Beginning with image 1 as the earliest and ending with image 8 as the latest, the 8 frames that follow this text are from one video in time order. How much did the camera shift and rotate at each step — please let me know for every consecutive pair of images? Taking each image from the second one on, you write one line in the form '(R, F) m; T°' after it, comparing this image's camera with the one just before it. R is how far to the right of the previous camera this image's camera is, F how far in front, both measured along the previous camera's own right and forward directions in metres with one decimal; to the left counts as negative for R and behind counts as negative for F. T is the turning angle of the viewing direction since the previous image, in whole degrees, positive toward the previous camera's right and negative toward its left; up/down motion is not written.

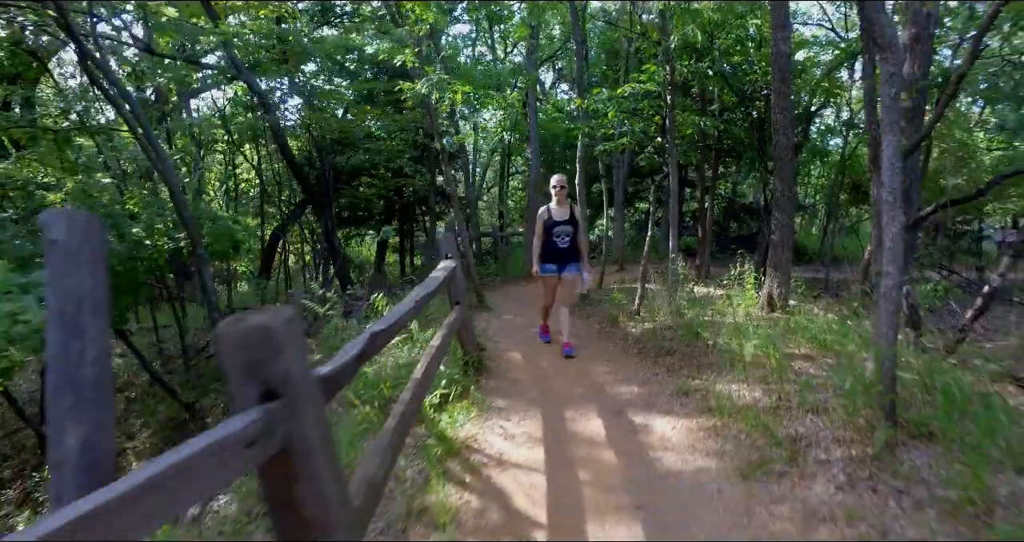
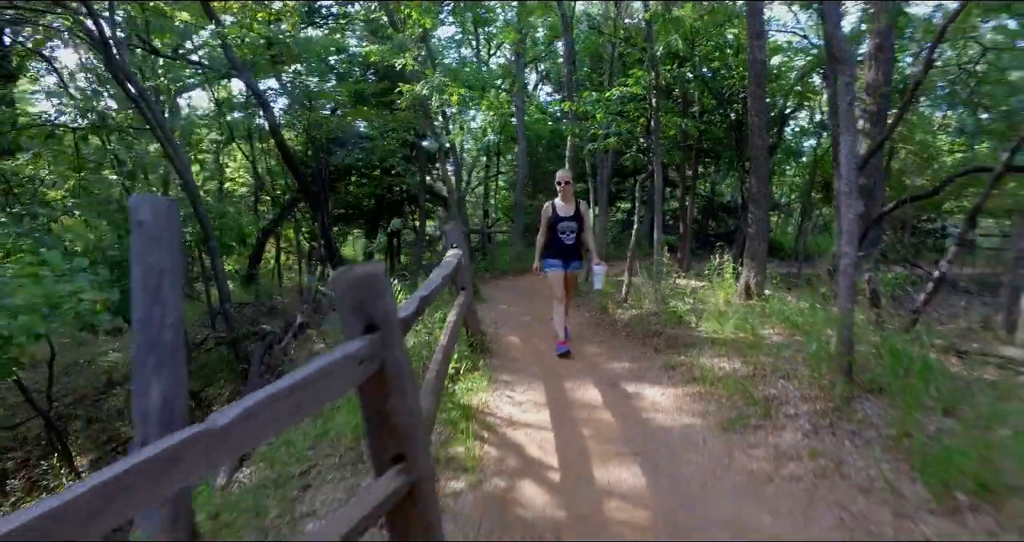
(-0.2, -0.5) m; +2°
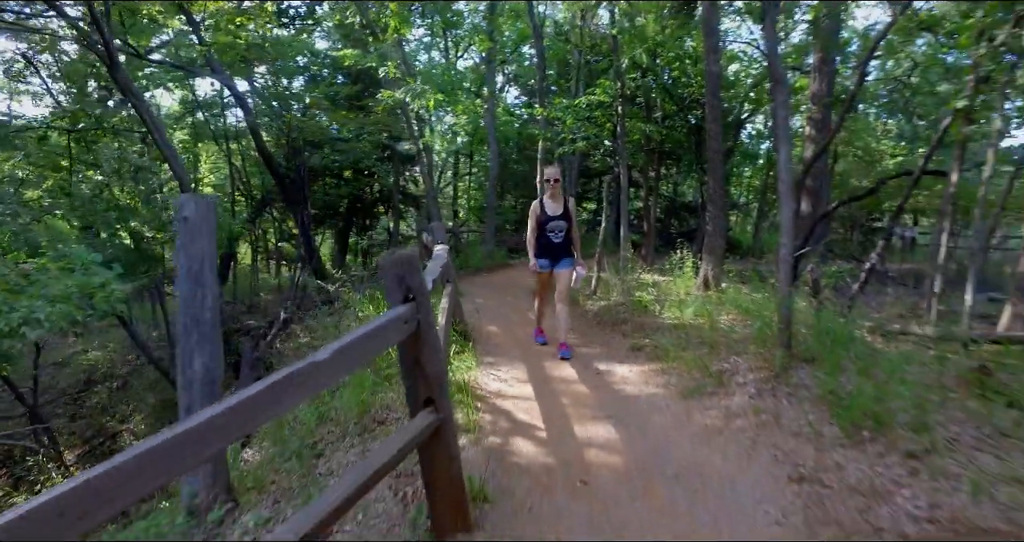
(-0.2, -0.6) m; +3°
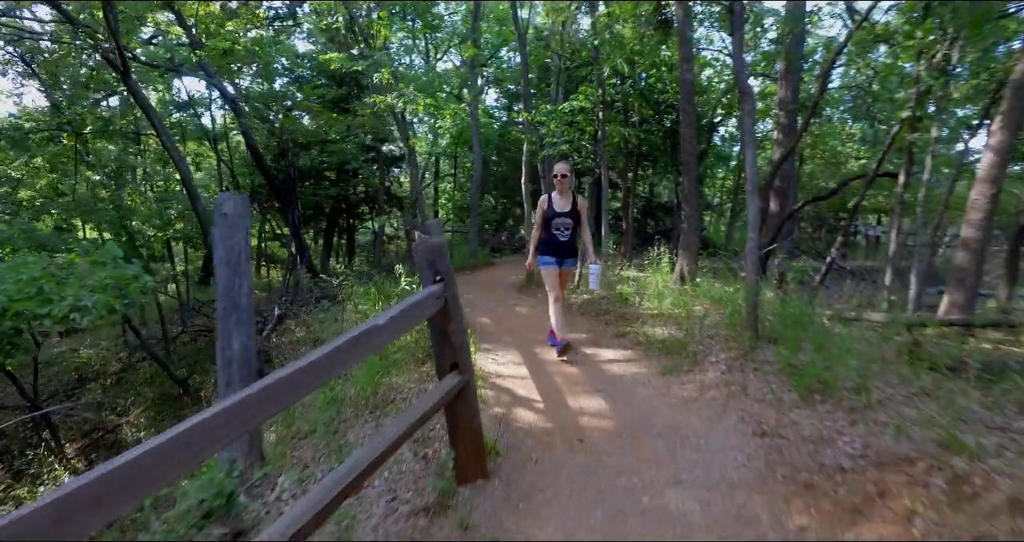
(-0.2, -0.5) m; +2°
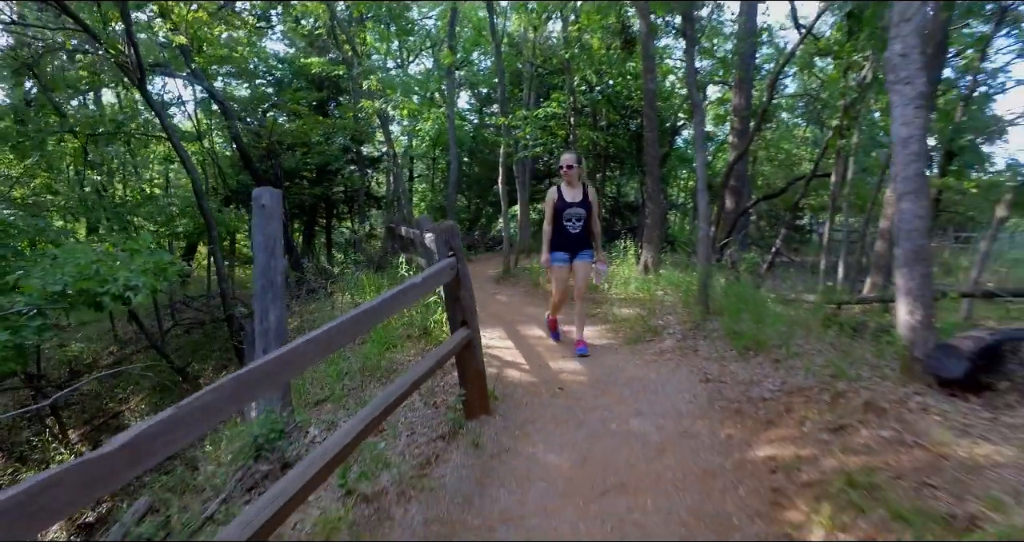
(-0.2, -0.8) m; +3°
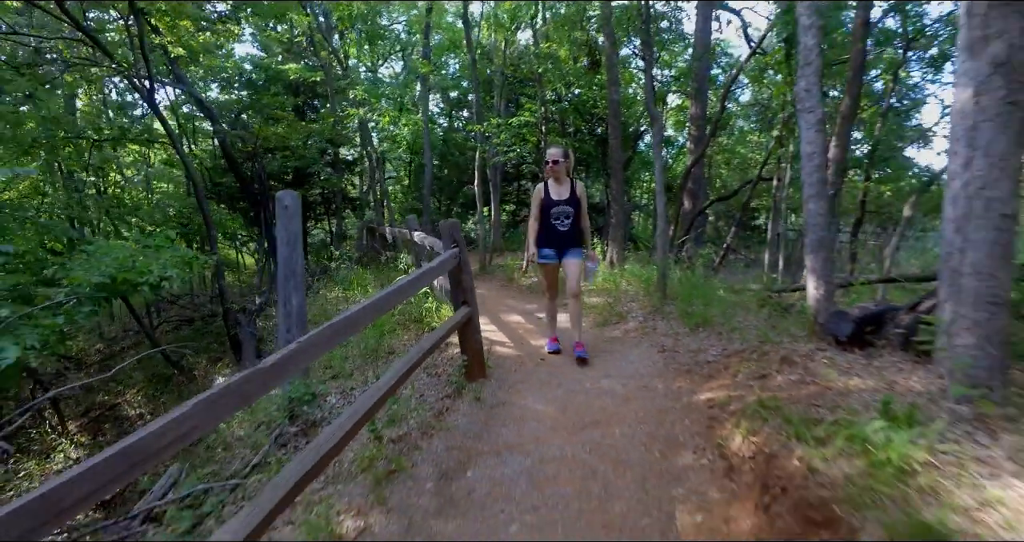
(-0.2, -0.9) m; +3°
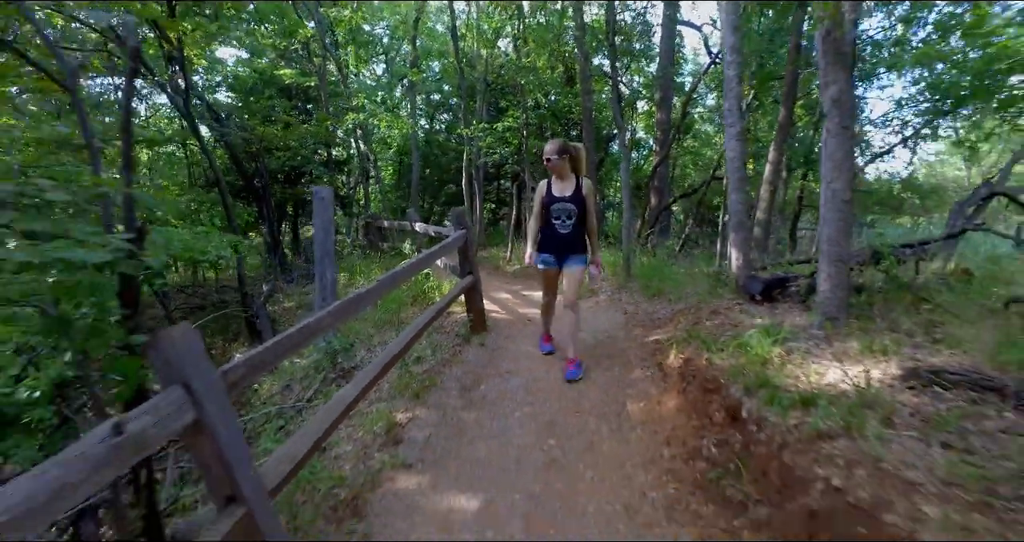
(-0.2, -1.3) m; +2°
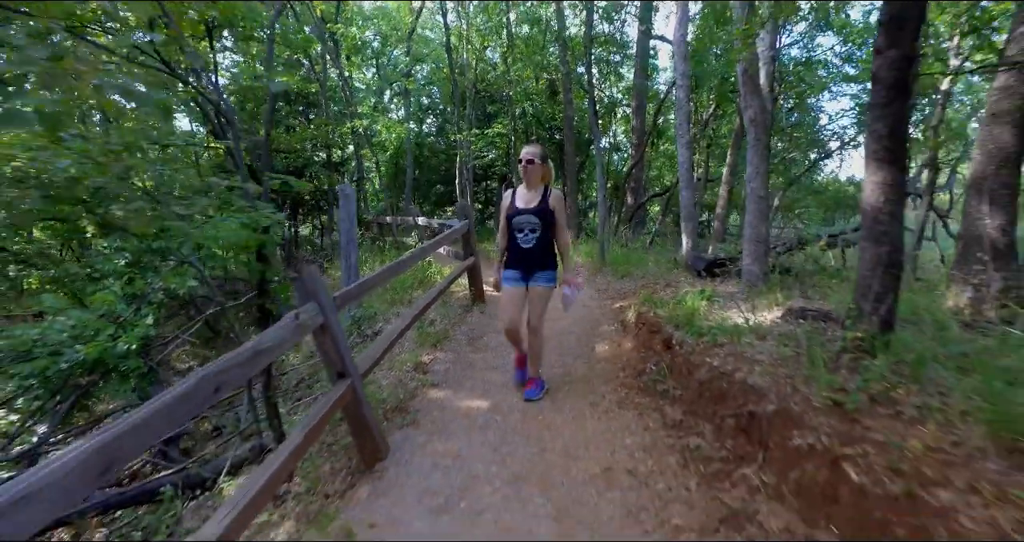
(-0.1, -1.4) m; +2°
